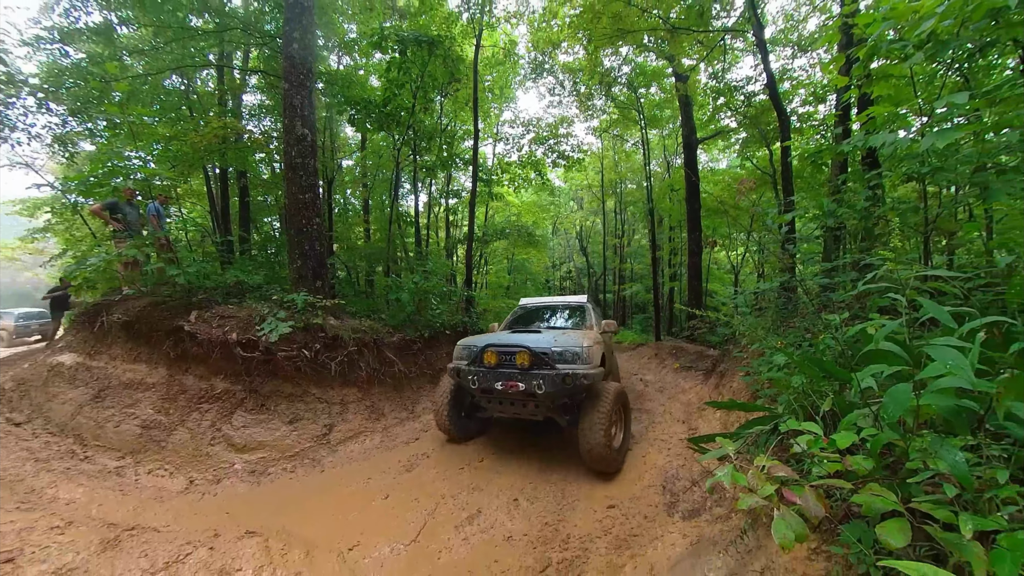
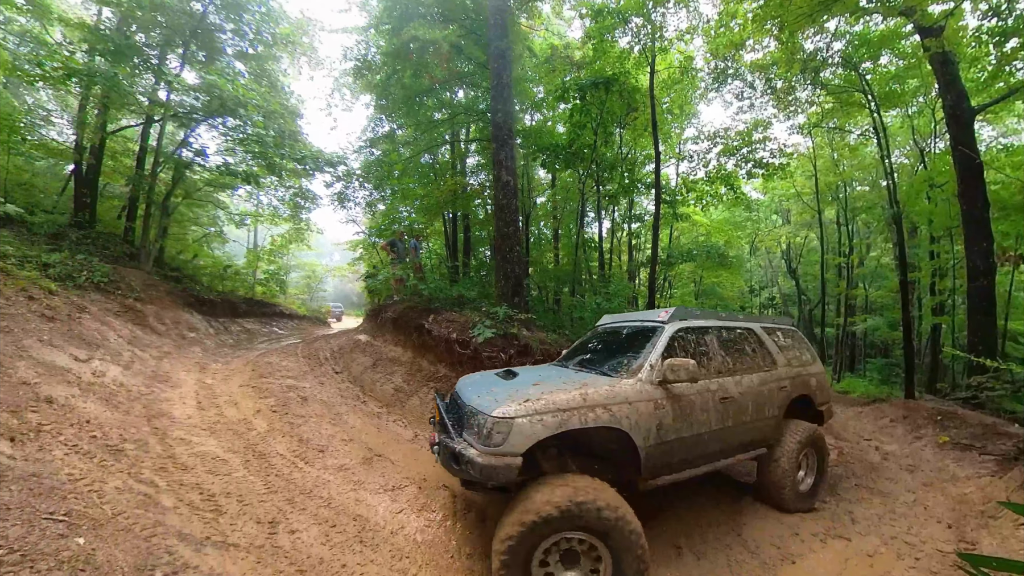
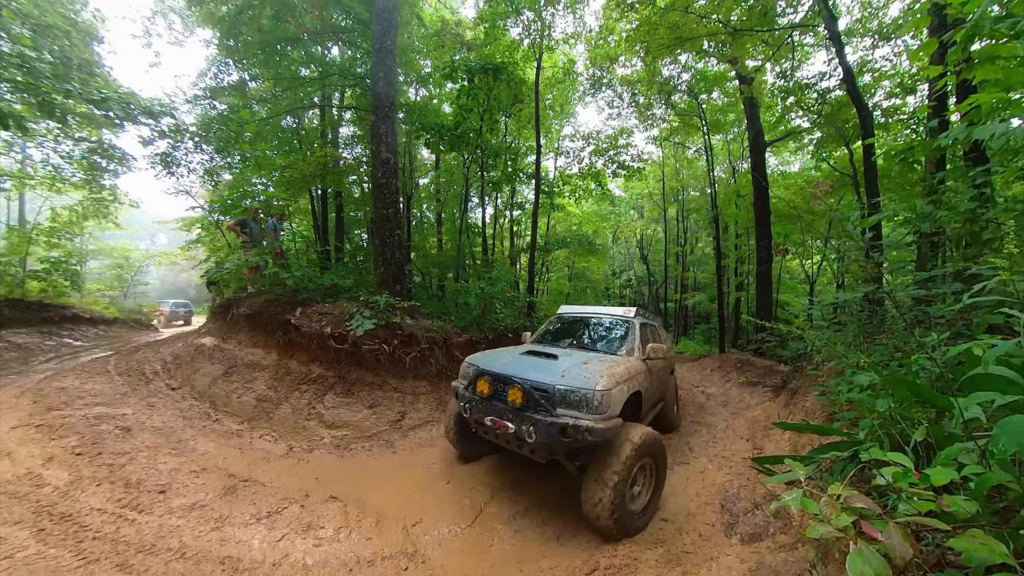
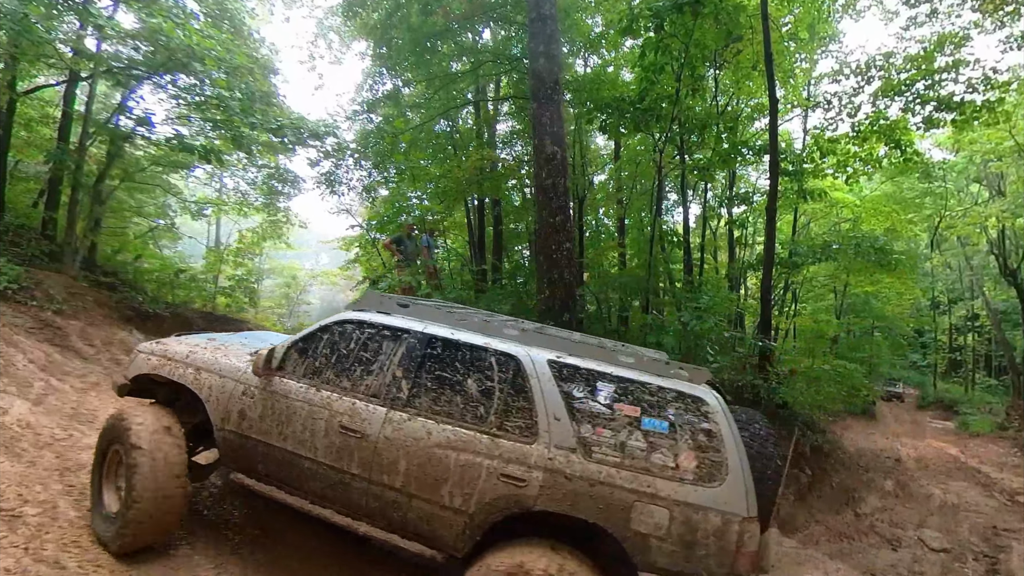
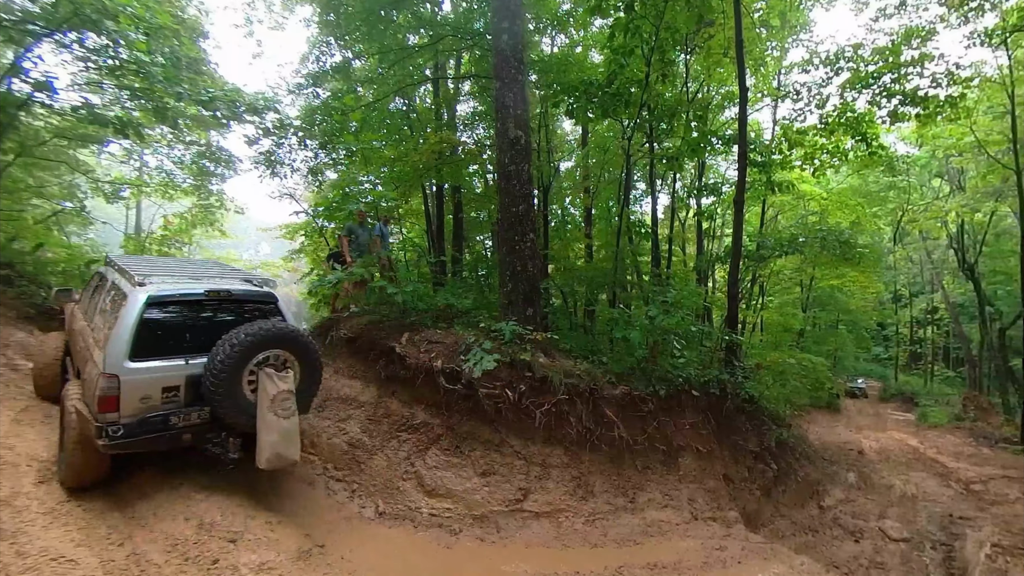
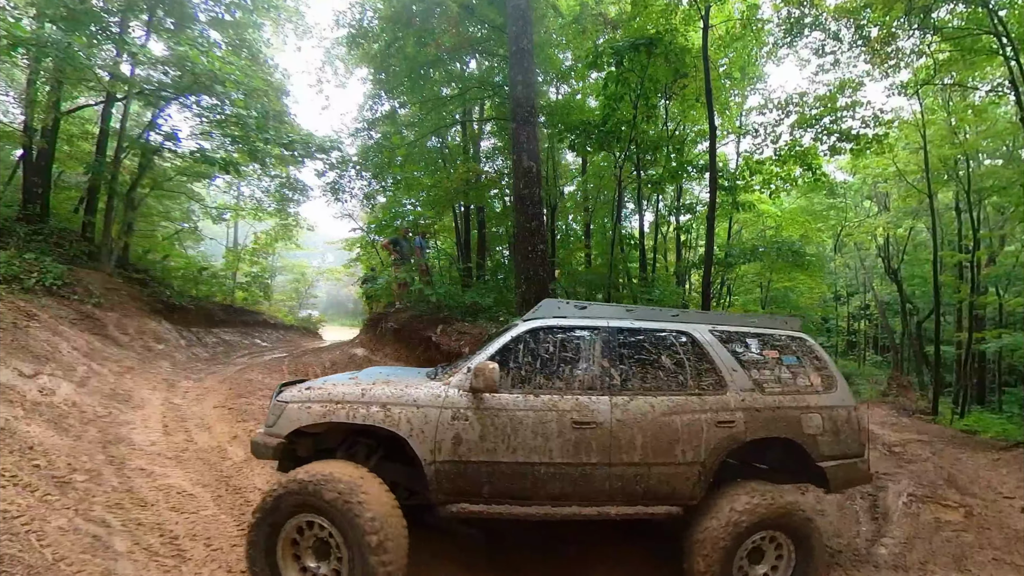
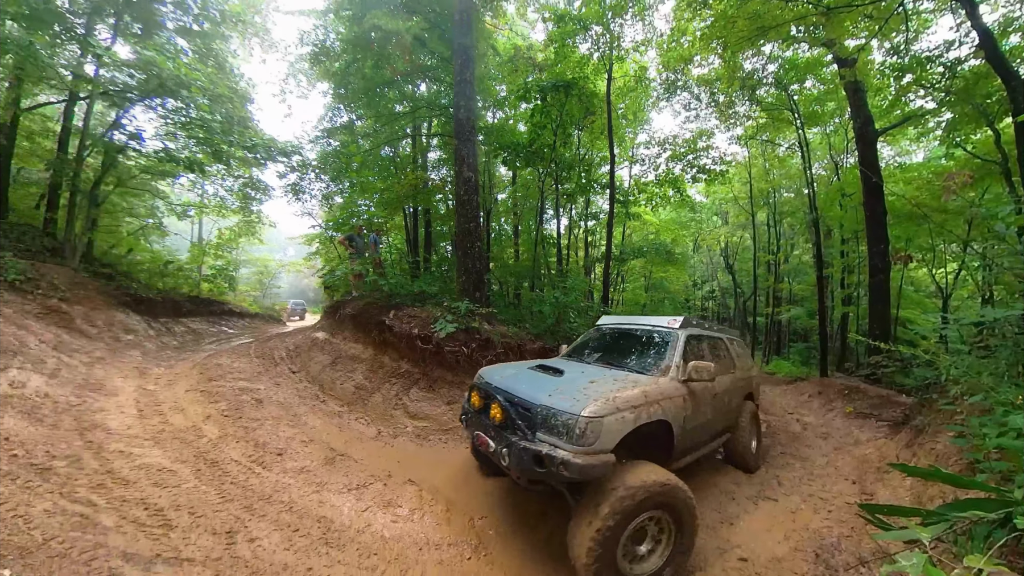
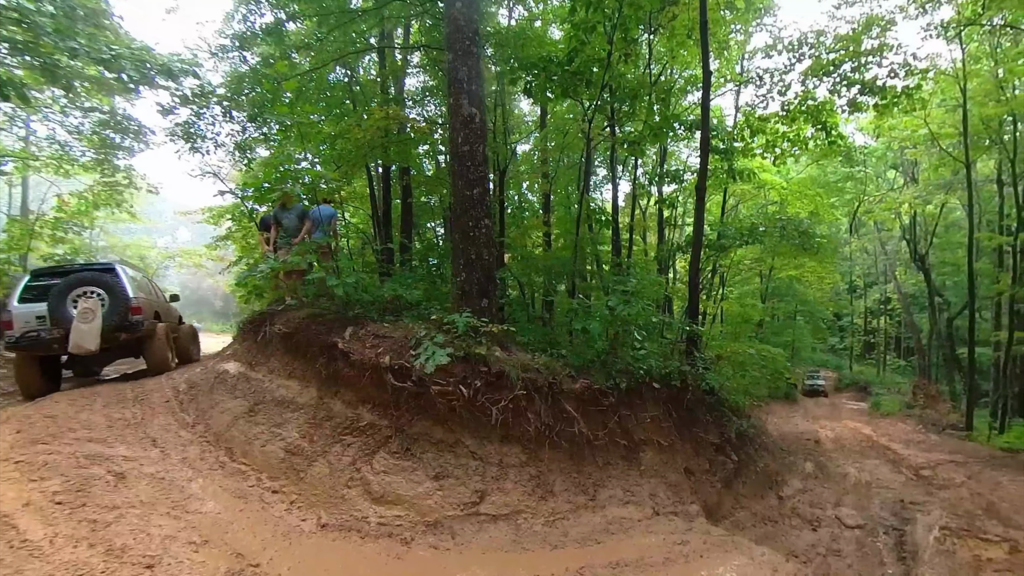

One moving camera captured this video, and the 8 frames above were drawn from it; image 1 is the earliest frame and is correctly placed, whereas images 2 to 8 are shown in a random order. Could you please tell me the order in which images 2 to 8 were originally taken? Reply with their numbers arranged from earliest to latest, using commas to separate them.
3, 7, 2, 6, 4, 5, 8
